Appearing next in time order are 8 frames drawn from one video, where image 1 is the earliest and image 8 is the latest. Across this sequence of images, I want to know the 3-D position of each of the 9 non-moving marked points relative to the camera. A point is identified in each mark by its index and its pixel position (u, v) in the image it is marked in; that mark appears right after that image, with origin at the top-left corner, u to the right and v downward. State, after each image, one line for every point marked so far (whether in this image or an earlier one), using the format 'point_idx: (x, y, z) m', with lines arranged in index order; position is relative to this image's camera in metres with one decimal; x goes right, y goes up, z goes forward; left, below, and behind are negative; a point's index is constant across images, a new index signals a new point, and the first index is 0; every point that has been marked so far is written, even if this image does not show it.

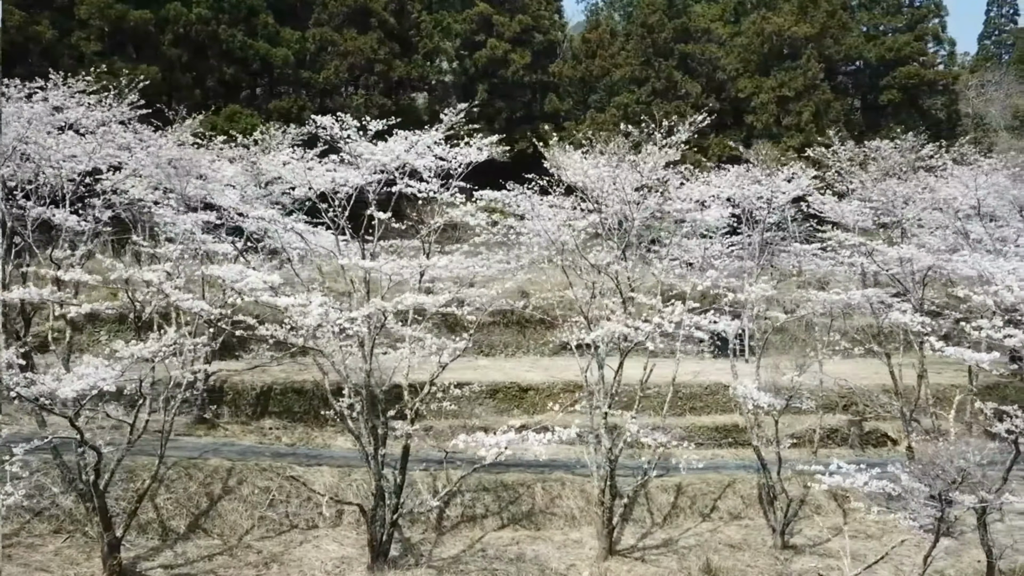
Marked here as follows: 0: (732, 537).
0: (+1.8, -2.0, +11.0) m
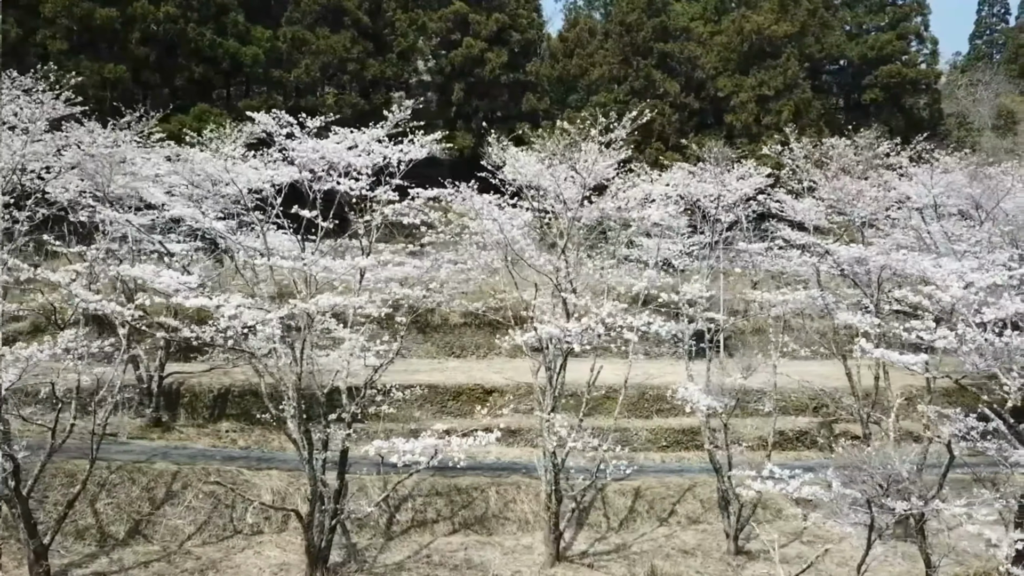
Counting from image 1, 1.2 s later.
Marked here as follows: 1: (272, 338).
0: (+1.4, -2.0, +10.8) m
1: (-1.6, -0.3, +8.8) m
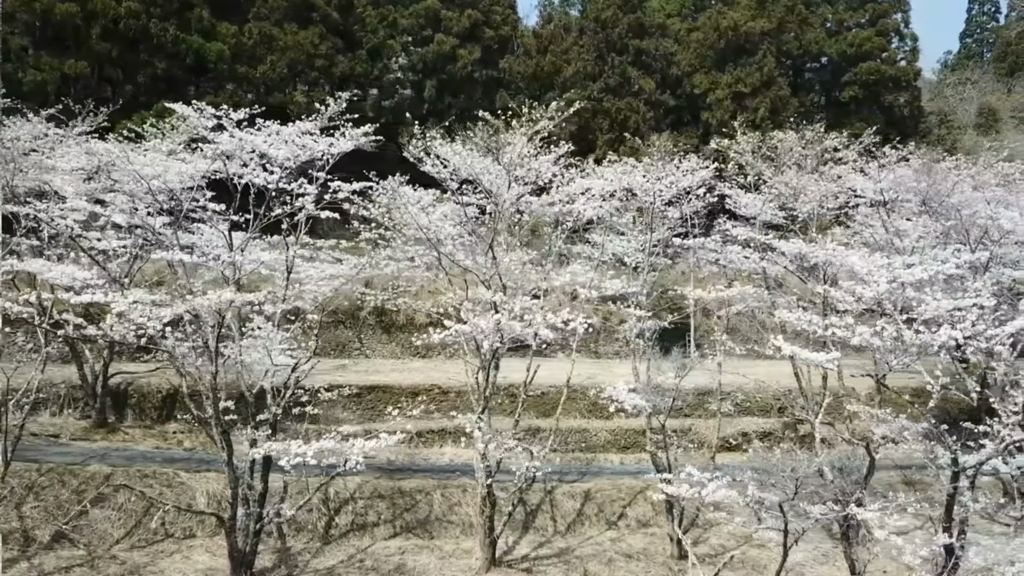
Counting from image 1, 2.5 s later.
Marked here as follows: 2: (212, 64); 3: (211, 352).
0: (+0.9, -2.0, +10.5) m
1: (-2.0, -0.3, +8.6) m
2: (-4.2, +3.1, +19.2) m
3: (-1.8, -0.4, +8.2) m
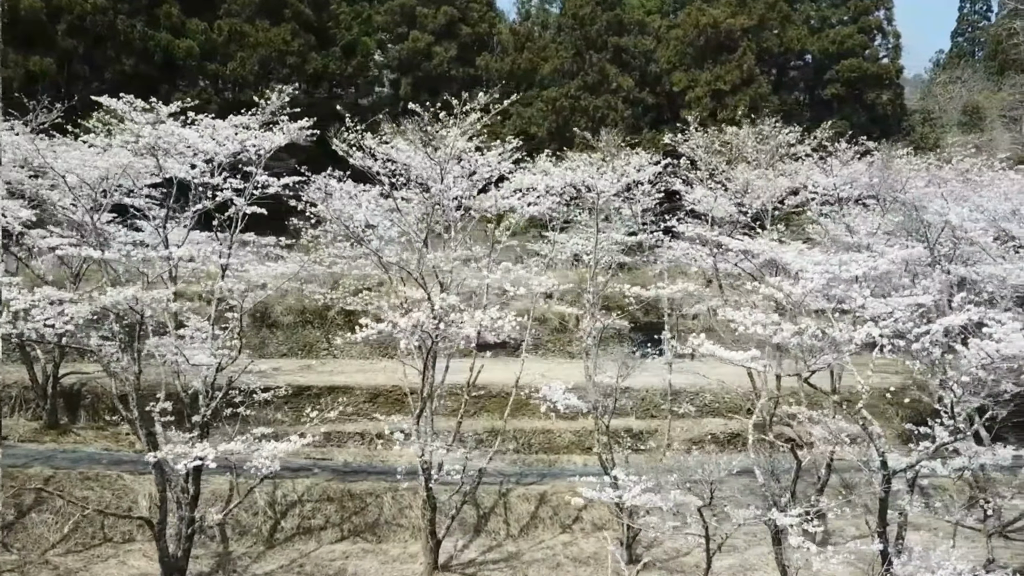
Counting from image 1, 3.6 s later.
0: (+0.5, -2.0, +10.3) m
1: (-2.4, -0.3, +8.4) m
2: (-4.6, +3.1, +18.9) m
3: (-2.2, -0.4, +8.0) m
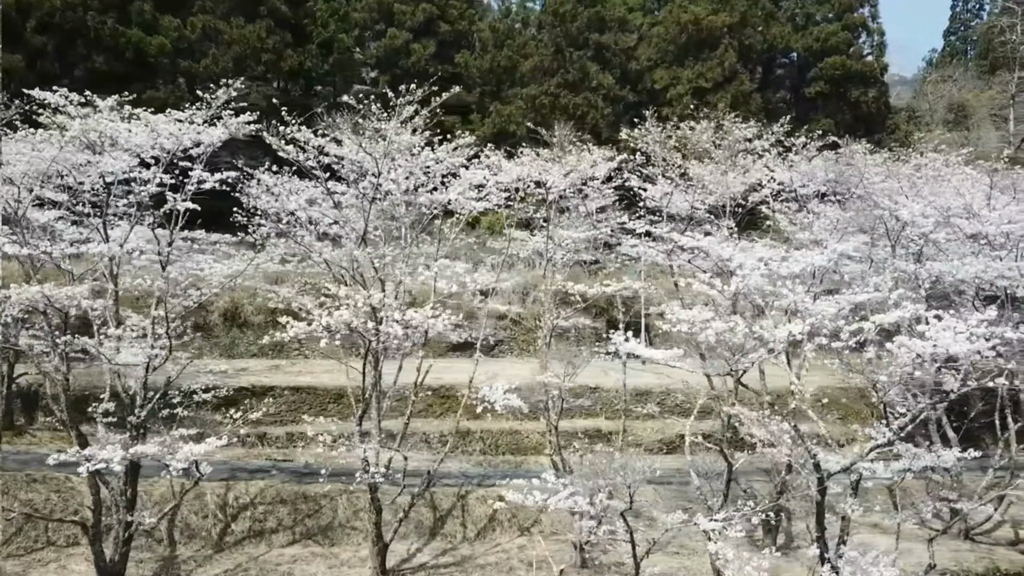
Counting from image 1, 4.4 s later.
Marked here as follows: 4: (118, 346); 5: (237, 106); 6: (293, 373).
0: (+0.2, -2.0, +10.1) m
1: (-2.8, -0.3, +8.2) m
2: (-4.9, +3.1, +18.7) m
3: (-2.5, -0.4, +7.8) m
4: (-2.4, -0.4, +8.4) m
5: (-1.9, +1.2, +9.4) m
6: (-2.4, -0.9, +15.1) m
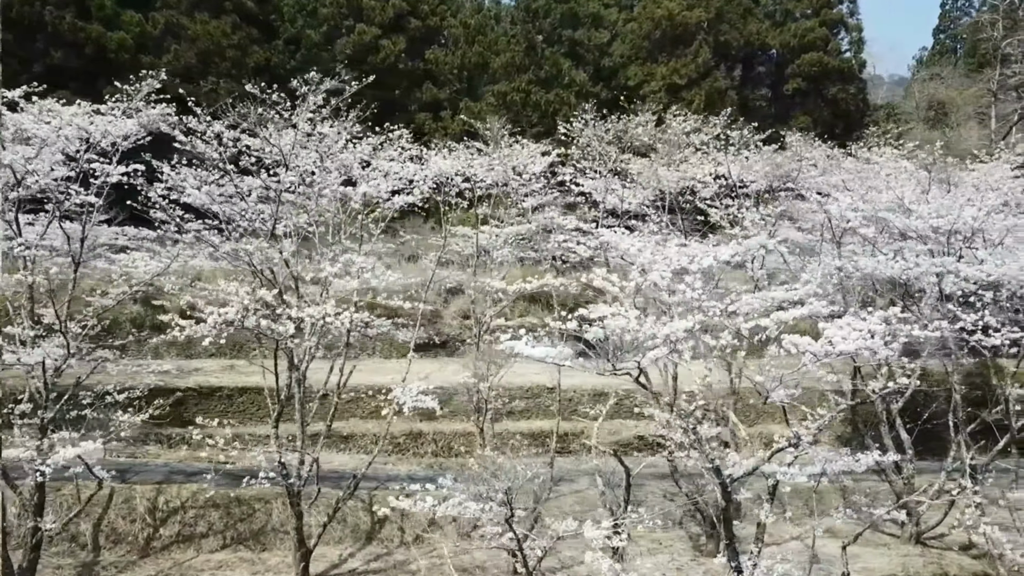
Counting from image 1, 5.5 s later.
0: (-0.3, -1.9, +9.8) m
1: (-3.2, -0.3, +7.9) m
2: (-5.4, +3.1, +18.5) m
3: (-3.0, -0.3, +7.5) m
4: (-2.9, -0.3, +8.2) m
5: (-2.3, +1.3, +9.1) m
6: (-2.9, -0.9, +14.9) m
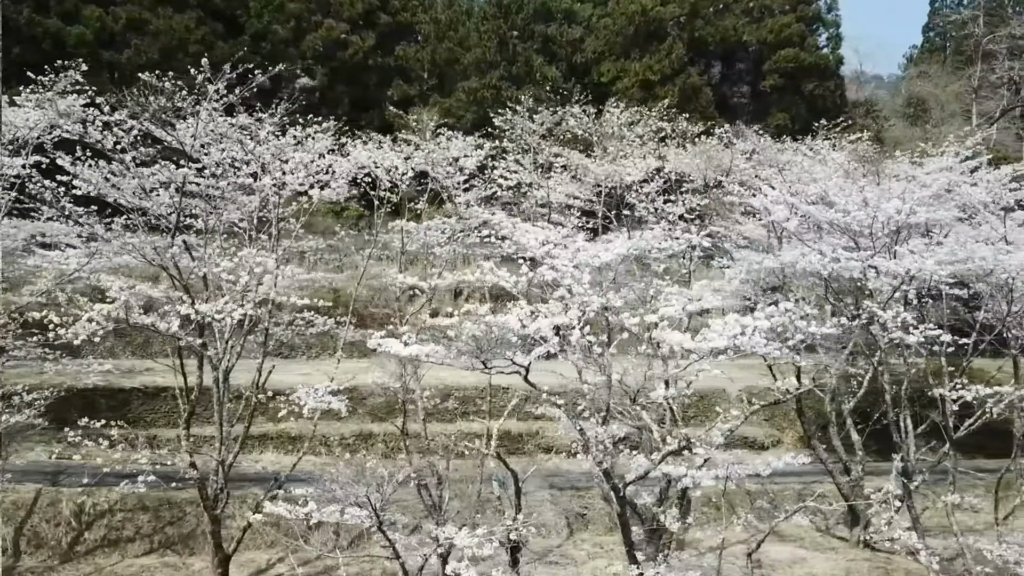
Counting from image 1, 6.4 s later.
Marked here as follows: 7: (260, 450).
0: (-0.7, -1.9, +9.5) m
1: (-3.7, -0.2, +7.6) m
2: (-5.8, +3.2, +18.2) m
3: (-3.5, -0.3, +7.2) m
4: (-3.4, -0.3, +7.9) m
5: (-2.8, +1.3, +8.8) m
6: (-3.3, -0.9, +14.6) m
7: (-2.2, -1.4, +12.1) m
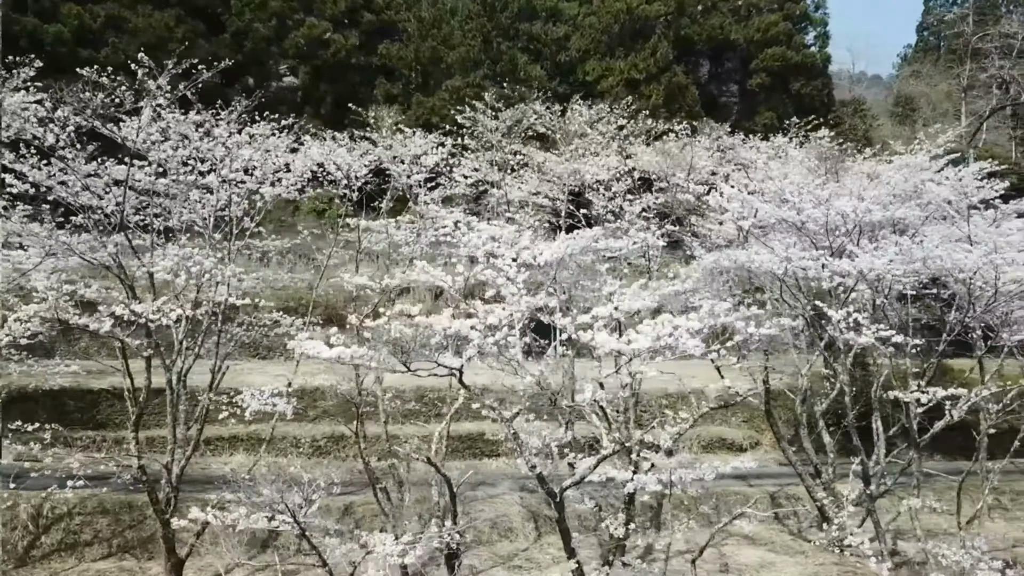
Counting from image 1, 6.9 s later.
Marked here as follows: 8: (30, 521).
0: (-1.0, -1.9, +9.4) m
1: (-4.0, -0.2, +7.5) m
2: (-6.1, +3.2, +18.1) m
3: (-3.7, -0.3, +7.1) m
4: (-3.6, -0.3, +7.7) m
5: (-3.1, +1.3, +8.7) m
6: (-3.6, -0.9, +14.4) m
7: (-2.5, -1.4, +12.0) m
8: (-3.4, -1.6, +9.5) m
